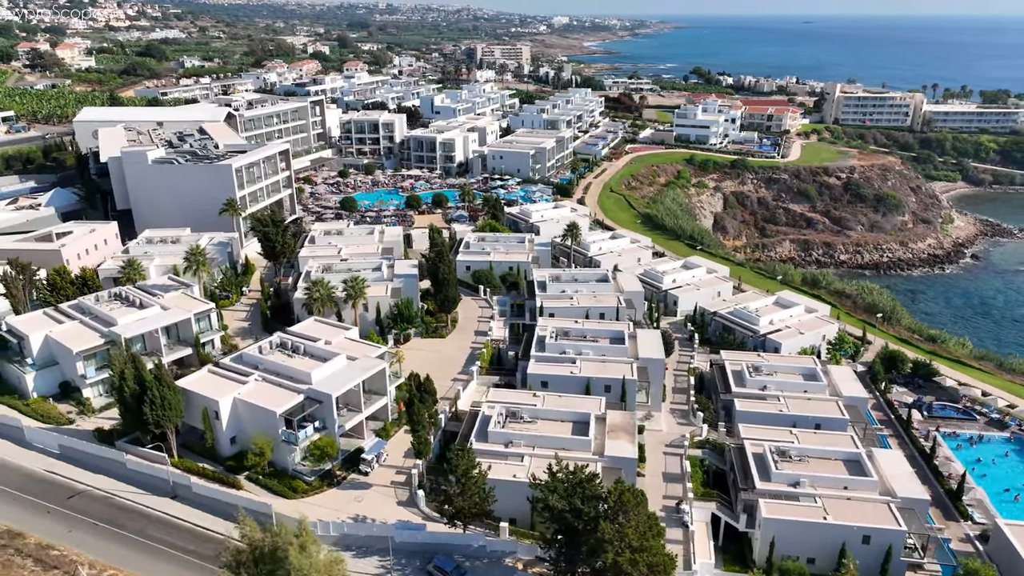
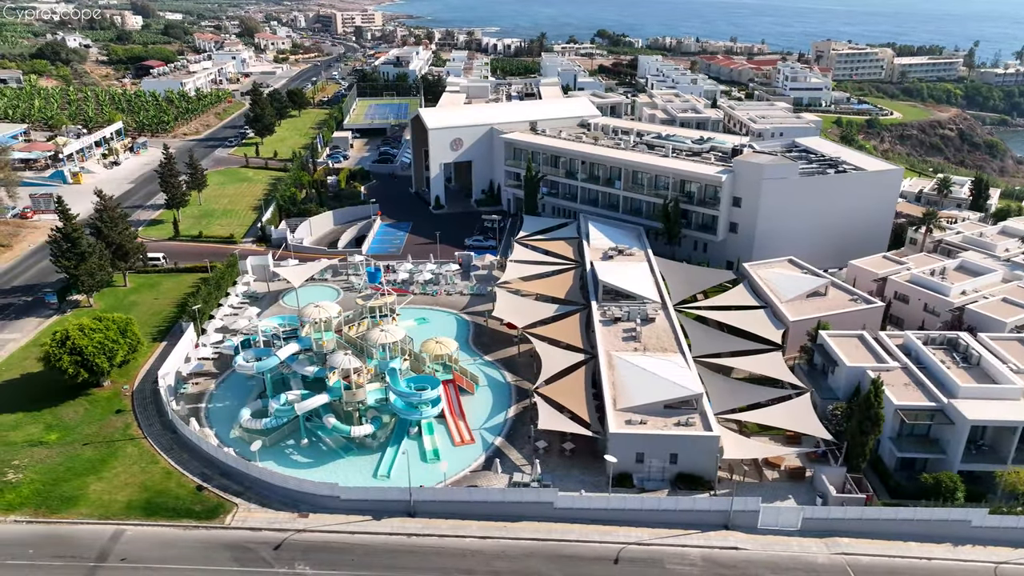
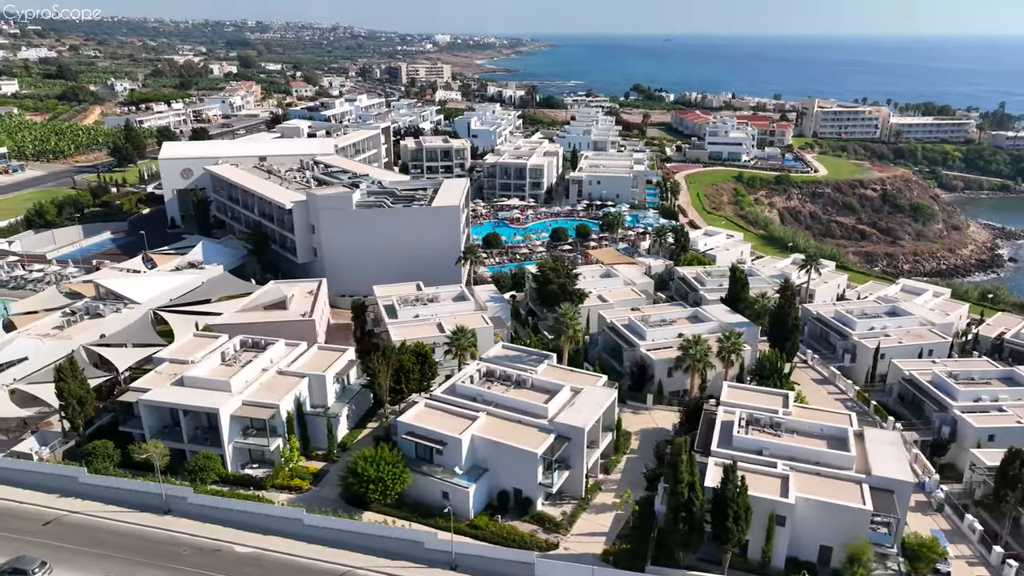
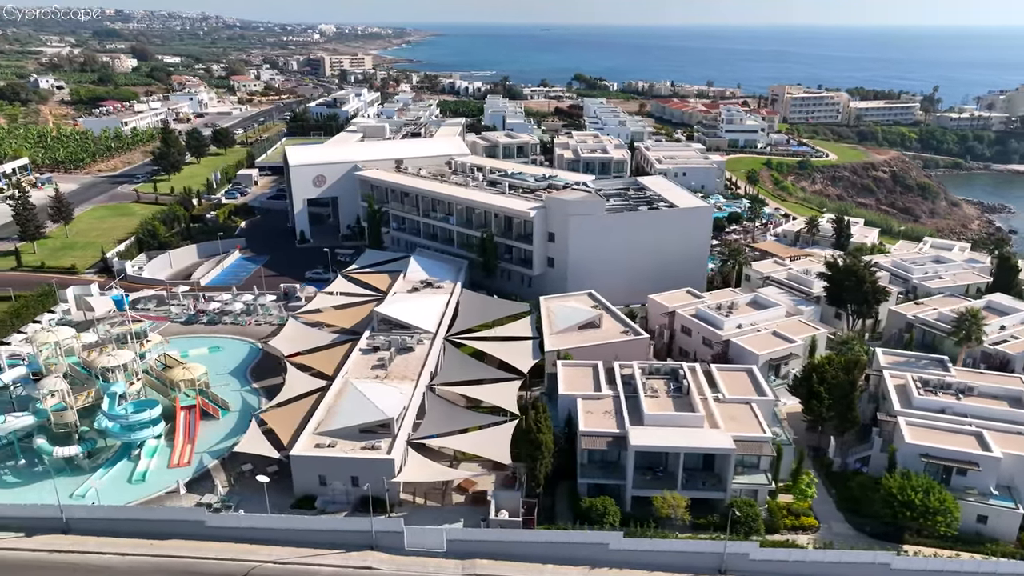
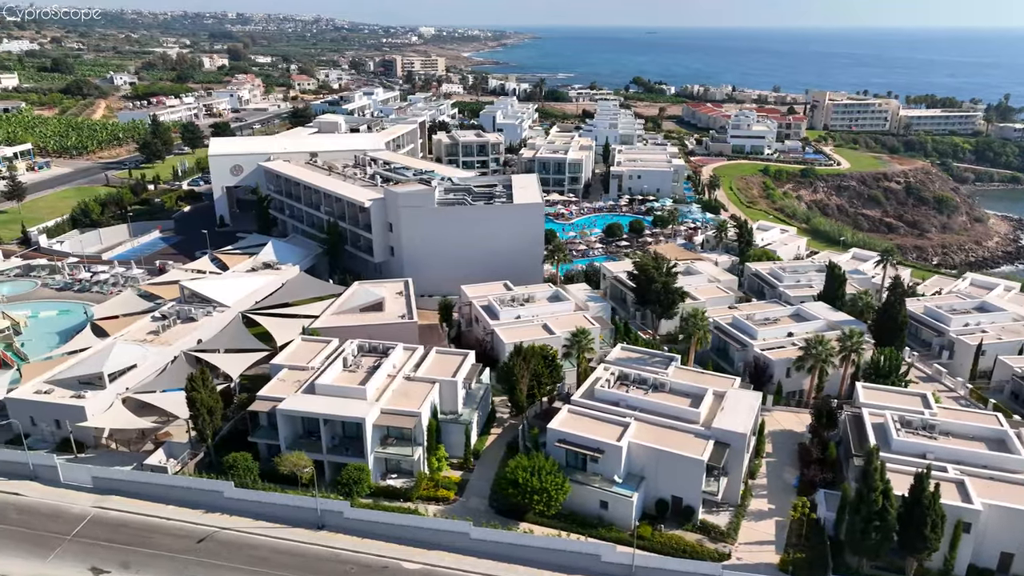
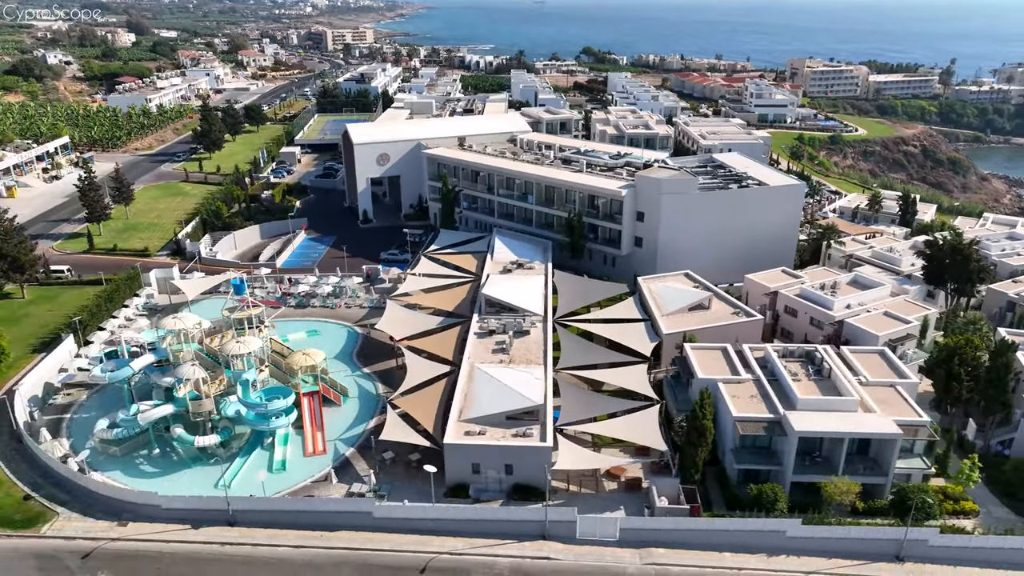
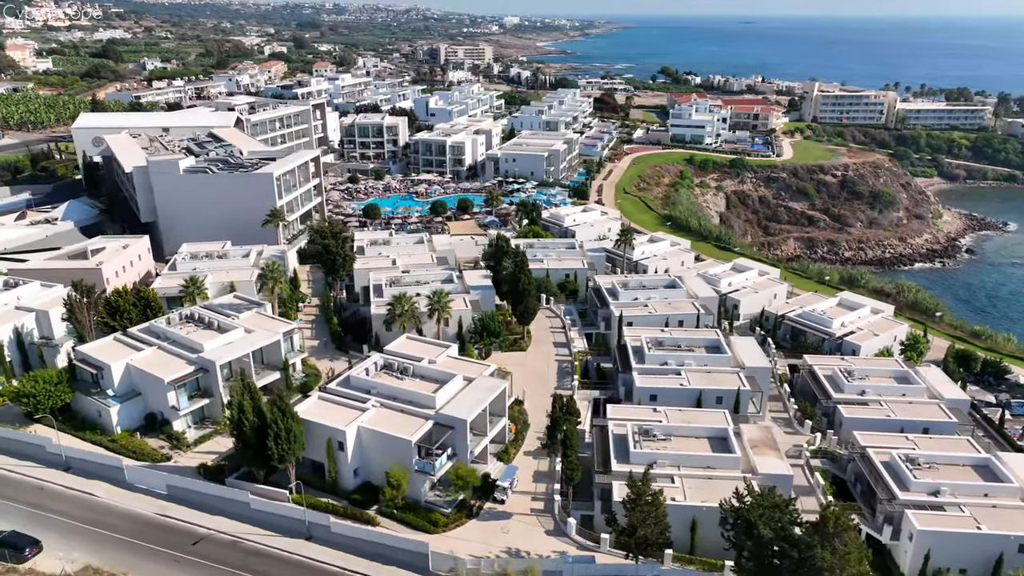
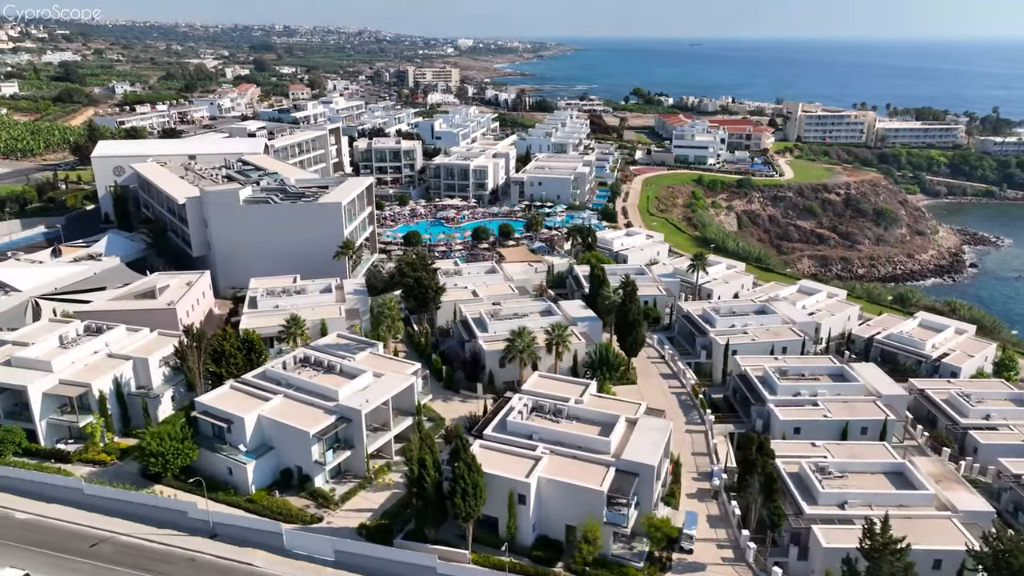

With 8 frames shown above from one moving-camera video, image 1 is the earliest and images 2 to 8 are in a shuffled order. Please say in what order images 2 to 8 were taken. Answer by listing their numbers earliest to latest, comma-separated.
7, 8, 3, 5, 4, 6, 2
